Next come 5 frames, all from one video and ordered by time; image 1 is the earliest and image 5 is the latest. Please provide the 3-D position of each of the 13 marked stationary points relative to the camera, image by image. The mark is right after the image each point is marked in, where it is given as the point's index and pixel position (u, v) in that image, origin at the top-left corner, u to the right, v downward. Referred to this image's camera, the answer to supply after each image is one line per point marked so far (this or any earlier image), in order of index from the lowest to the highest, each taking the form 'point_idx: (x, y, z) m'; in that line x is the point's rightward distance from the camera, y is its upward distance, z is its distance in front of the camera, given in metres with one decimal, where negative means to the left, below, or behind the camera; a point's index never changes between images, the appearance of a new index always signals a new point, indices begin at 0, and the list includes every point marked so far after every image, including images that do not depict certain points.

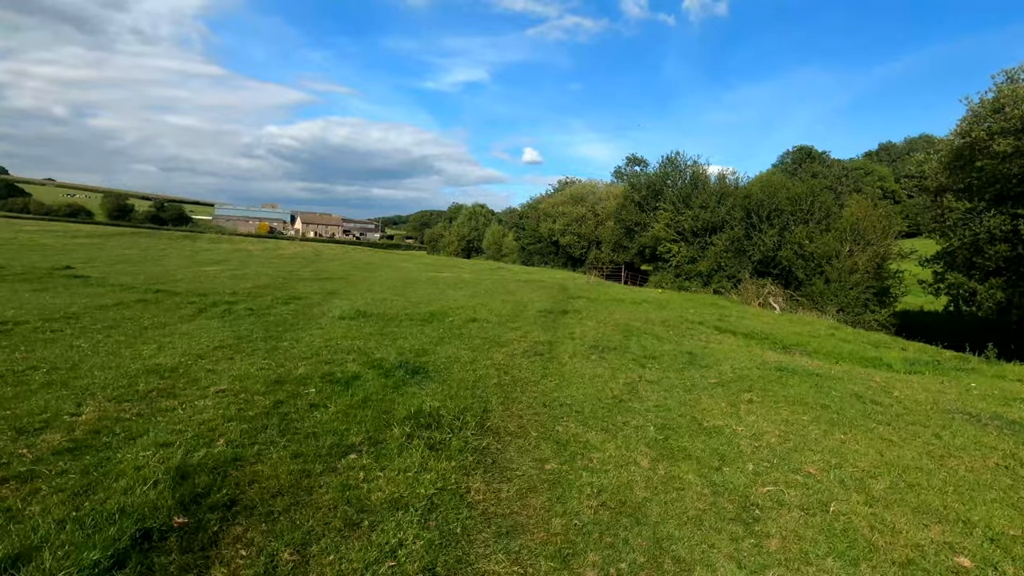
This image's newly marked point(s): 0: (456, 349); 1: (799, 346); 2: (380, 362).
0: (-1.2, -1.3, +11.8) m
1: (+9.1, -1.9, +18.2) m
2: (-2.3, -1.3, +10.0) m
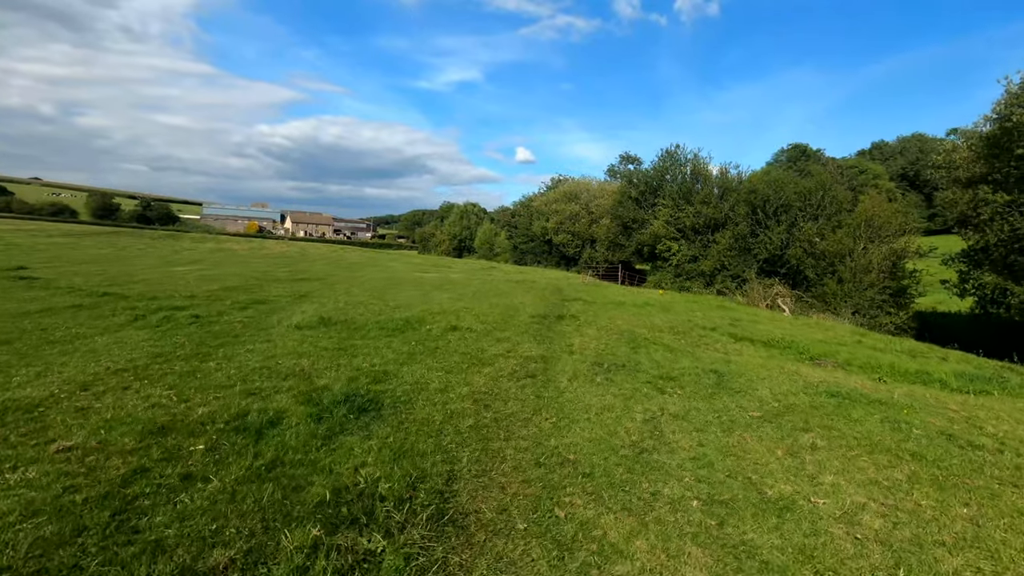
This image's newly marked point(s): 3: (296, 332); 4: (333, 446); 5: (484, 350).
0: (-1.4, -1.4, +9.4) m
1: (+8.8, -1.9, +15.9) m
2: (-2.5, -1.4, +7.6) m
3: (-5.1, -1.0, +13.5) m
4: (-1.8, -1.6, +5.7) m
5: (-0.6, -1.3, +11.6) m
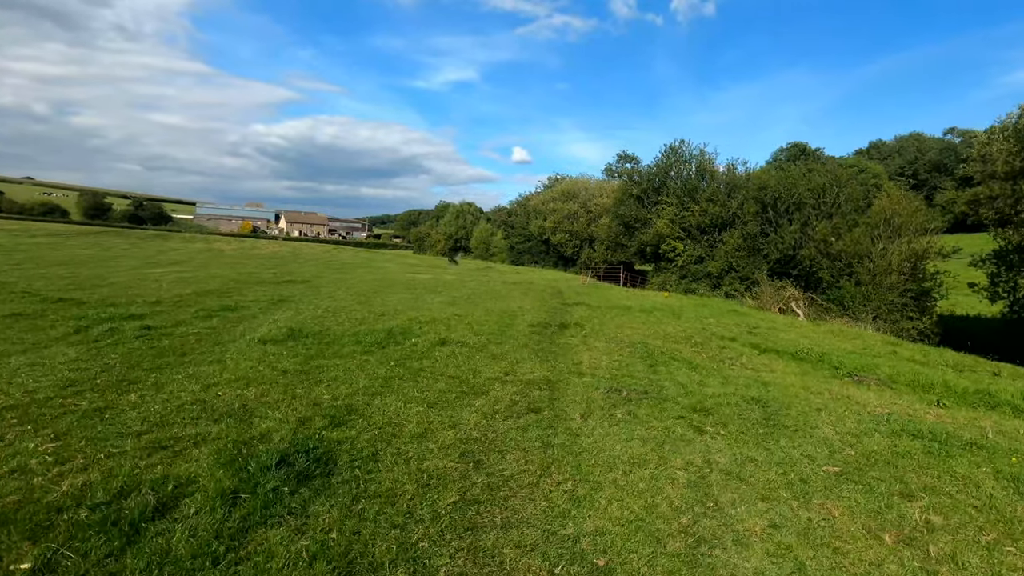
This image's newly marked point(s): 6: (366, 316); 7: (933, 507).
0: (-1.4, -1.5, +7.4) m
1: (+8.7, -2.1, +14.0) m
2: (-2.5, -1.6, +5.6) m
3: (-5.1, -1.2, +11.6) m
4: (-1.8, -1.7, +3.7) m
5: (-0.6, -1.4, +9.7) m
6: (-4.6, -0.9, +18.1) m
7: (+3.9, -2.0, +5.3) m
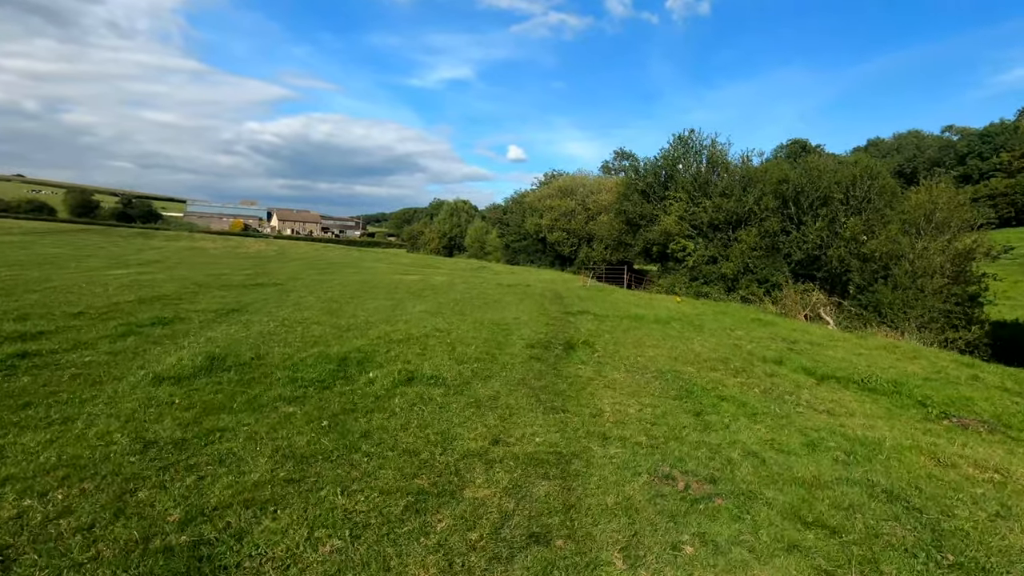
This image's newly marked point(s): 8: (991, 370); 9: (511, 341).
0: (-1.5, -1.8, +4.1) m
1: (+8.6, -2.3, +10.8) m
2: (-2.6, -1.8, +2.3) m
3: (-5.2, -1.5, +8.2) m
4: (-1.8, -2.0, +0.4) m
5: (-0.7, -1.7, +6.4) m
6: (-4.8, -1.1, +14.7) m
7: (+3.8, -2.3, +2.0) m
8: (+12.2, -2.1, +14.6) m
9: (0.0, -1.3, +13.8) m
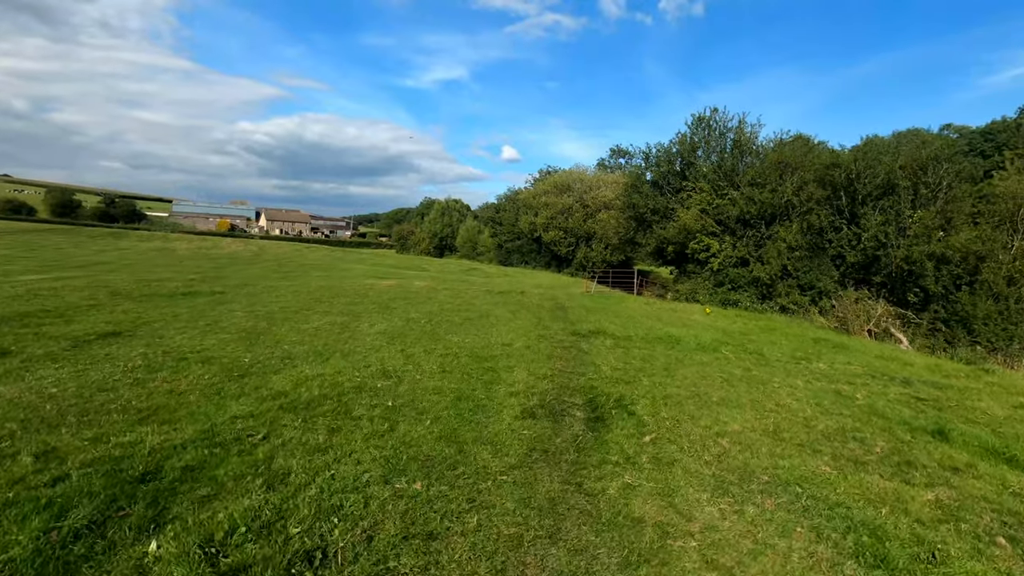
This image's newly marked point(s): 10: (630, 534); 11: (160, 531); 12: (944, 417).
0: (-1.6, -2.2, -1.4) m
1: (+8.4, -2.7, +5.4) m
2: (-2.7, -2.2, -3.2) m
3: (-5.4, -1.8, +2.7) m
4: (-1.9, -2.4, -5.1) m
5: (-0.8, -2.1, +0.9) m
6: (-5.0, -1.5, +9.2) m
7: (+3.7, -2.6, -3.5) m
8: (+12.0, -2.4, +9.2) m
9: (-0.2, -1.6, +8.3) m
10: (+1.0, -1.9, +4.6) m
11: (-2.6, -1.8, +4.3) m
12: (+7.2, -2.1, +9.8) m
